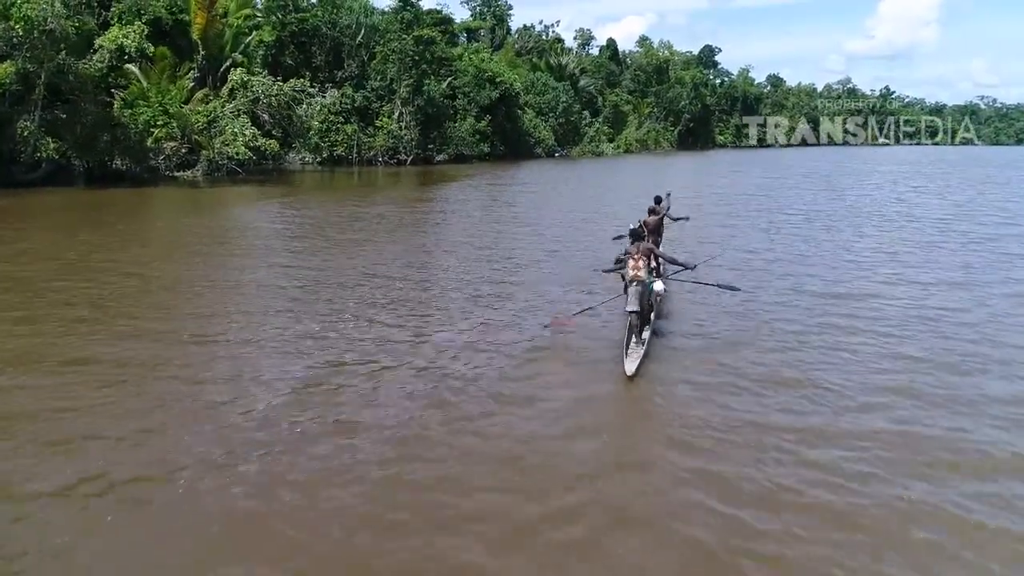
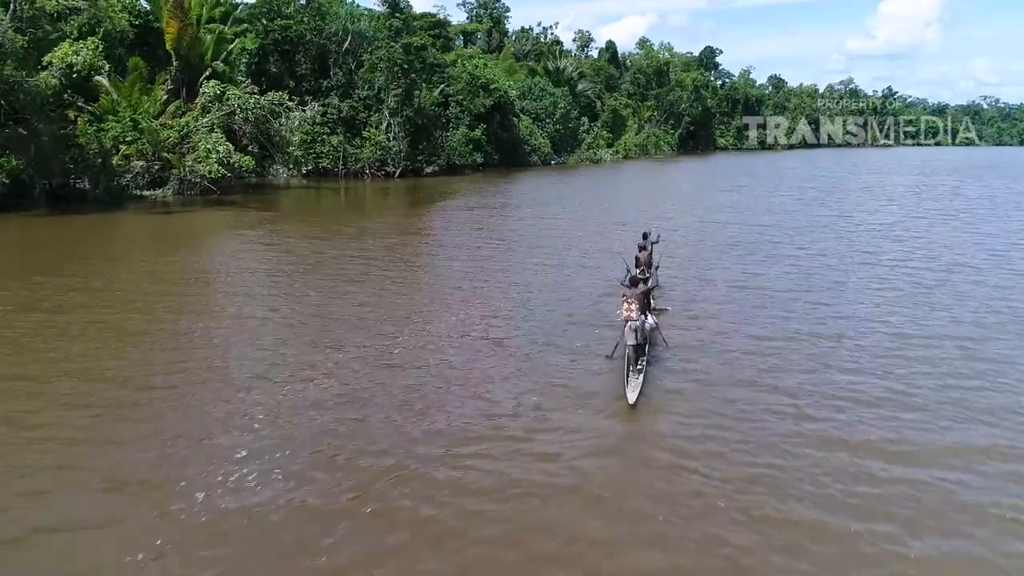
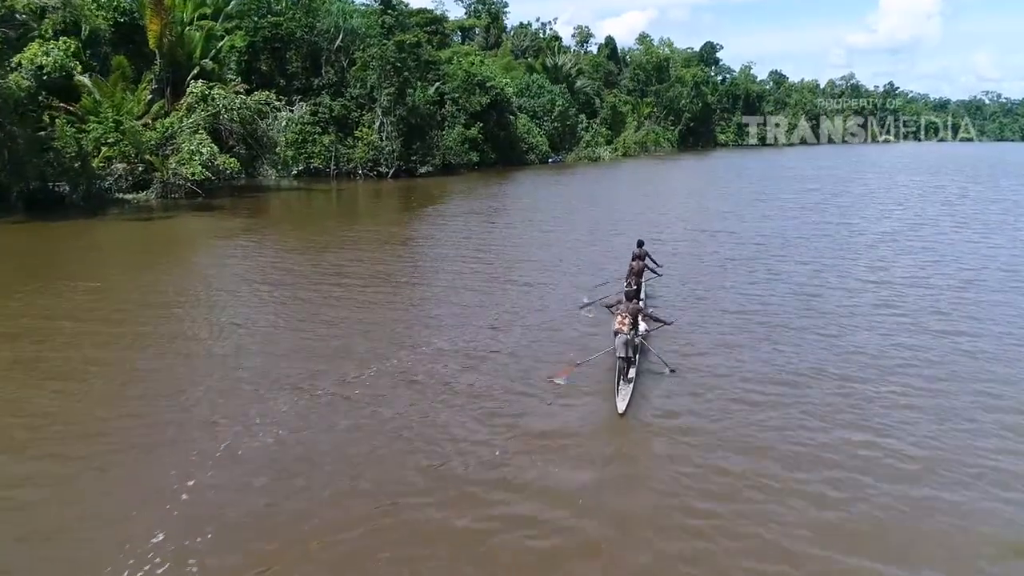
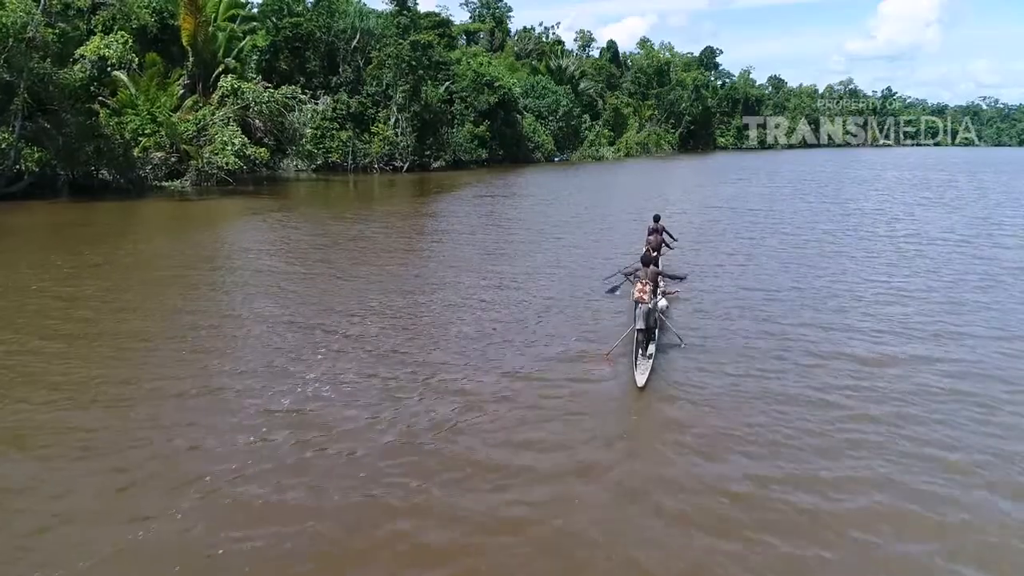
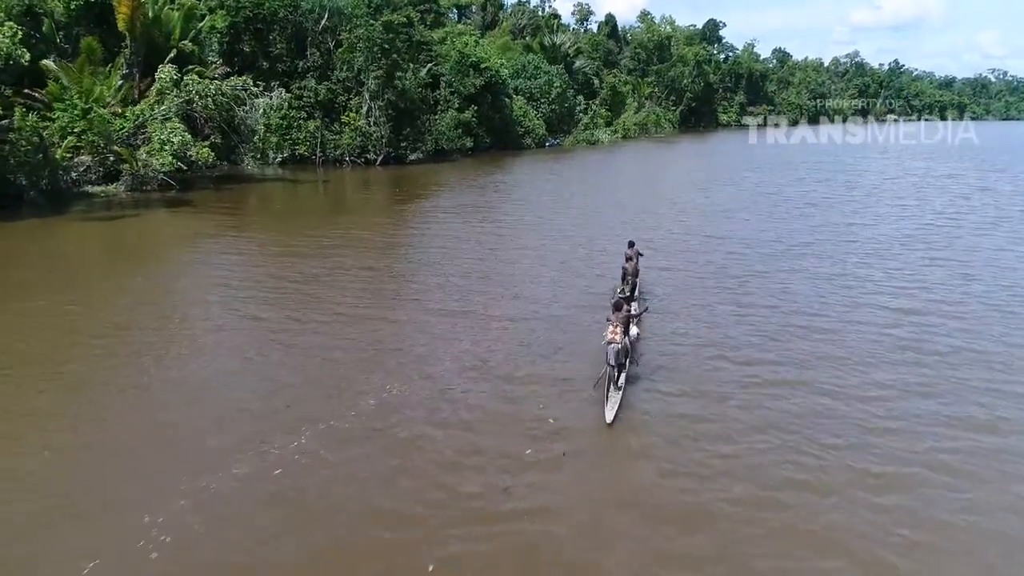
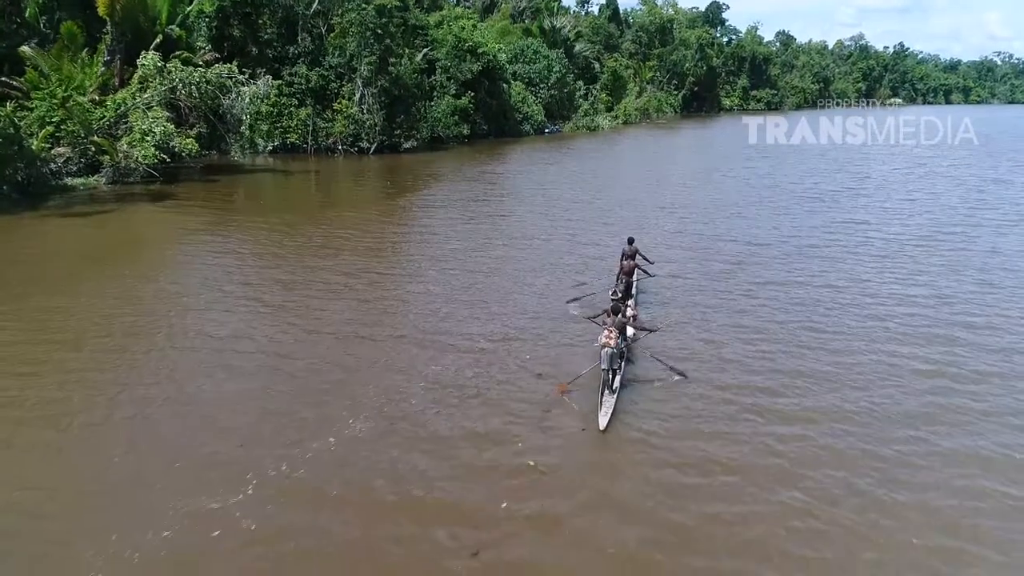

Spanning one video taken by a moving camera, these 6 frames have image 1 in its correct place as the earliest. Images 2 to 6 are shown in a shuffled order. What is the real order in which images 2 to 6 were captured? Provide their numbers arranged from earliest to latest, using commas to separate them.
4, 2, 3, 5, 6
